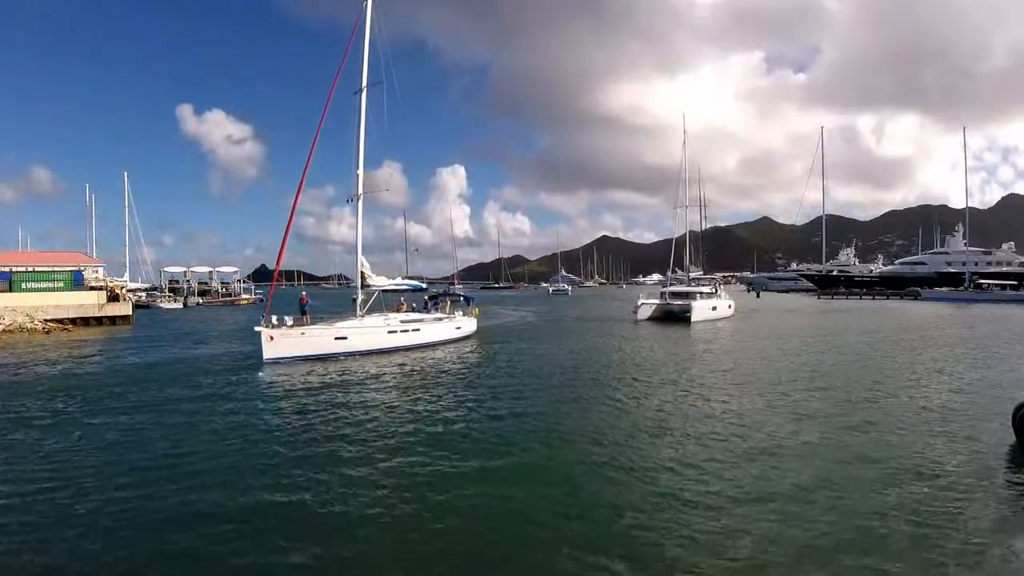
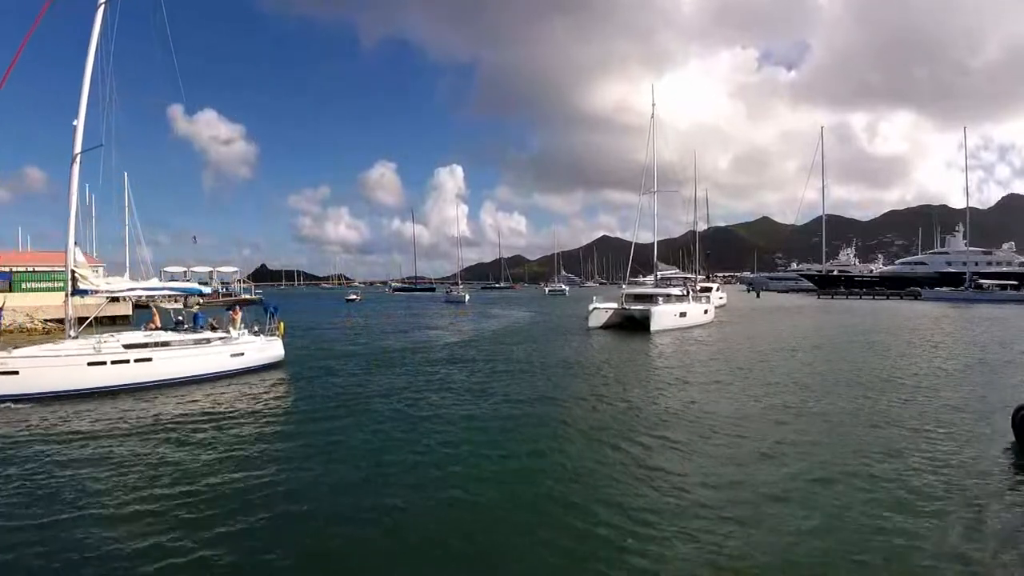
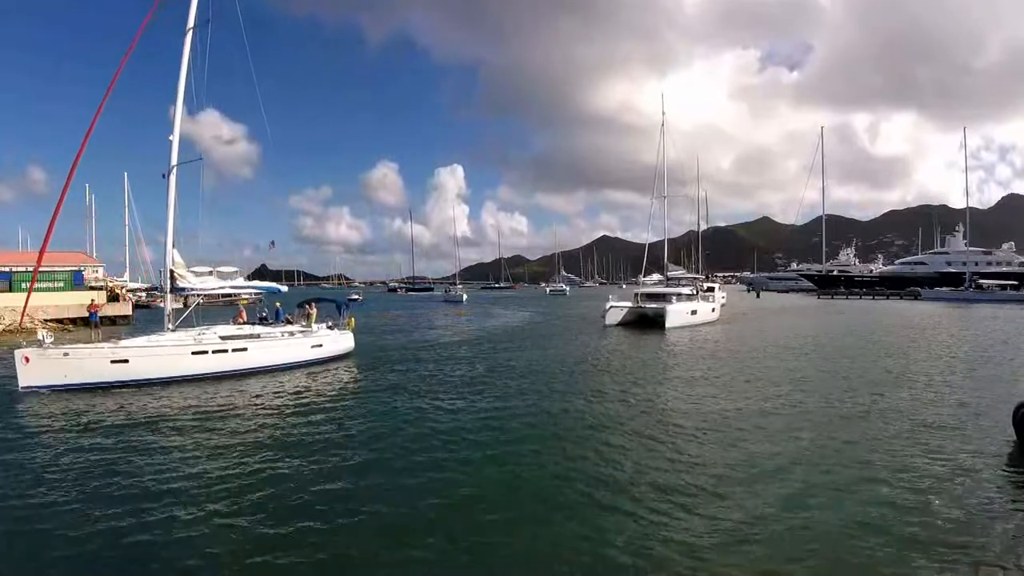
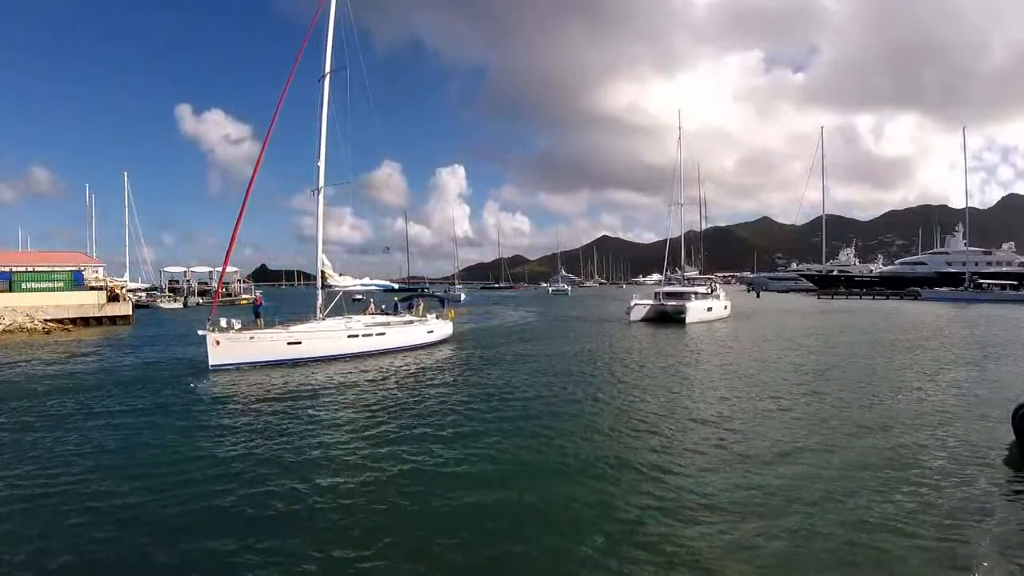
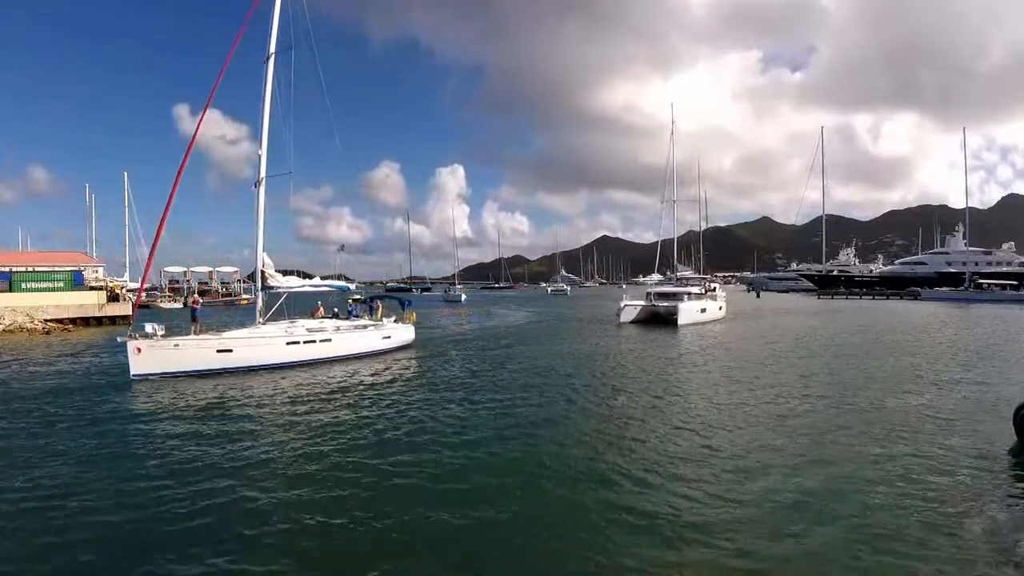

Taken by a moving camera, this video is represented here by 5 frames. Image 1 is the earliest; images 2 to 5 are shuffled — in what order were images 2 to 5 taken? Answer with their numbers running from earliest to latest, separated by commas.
4, 5, 3, 2
